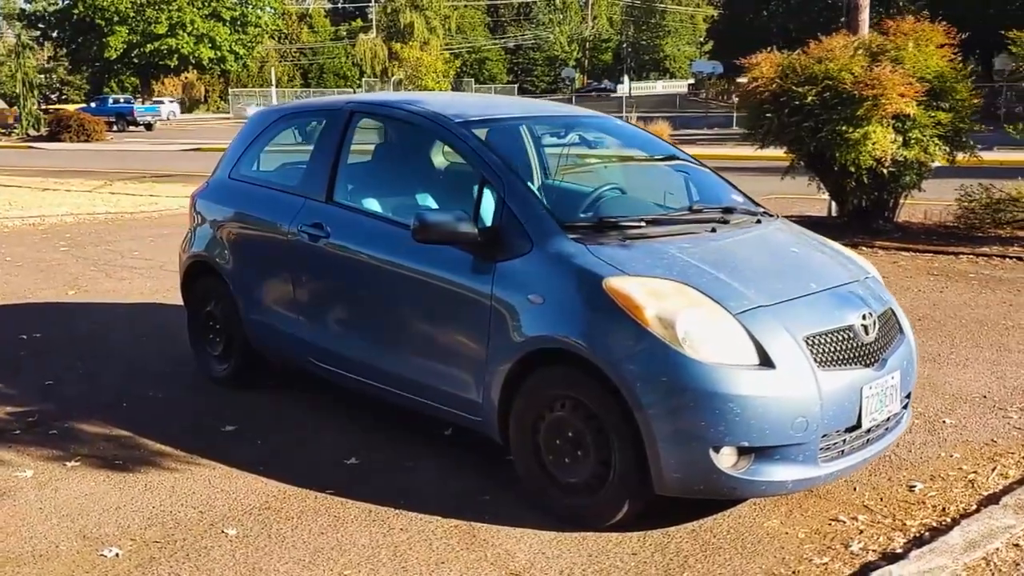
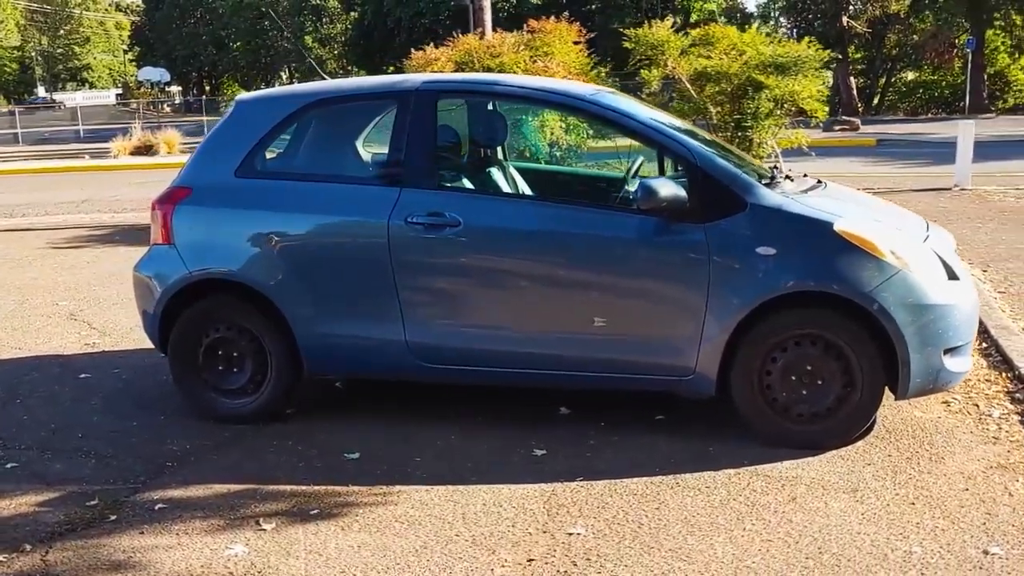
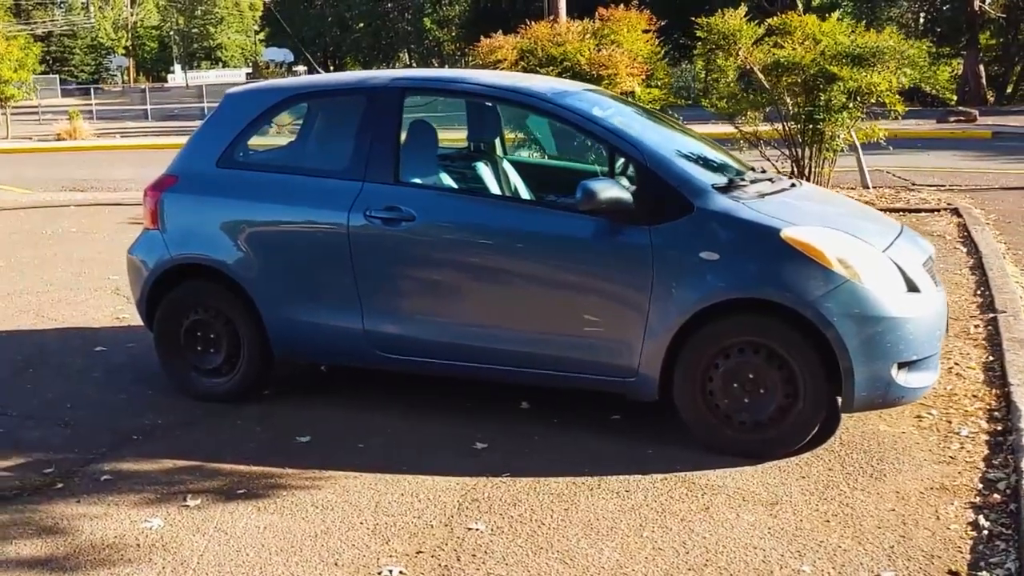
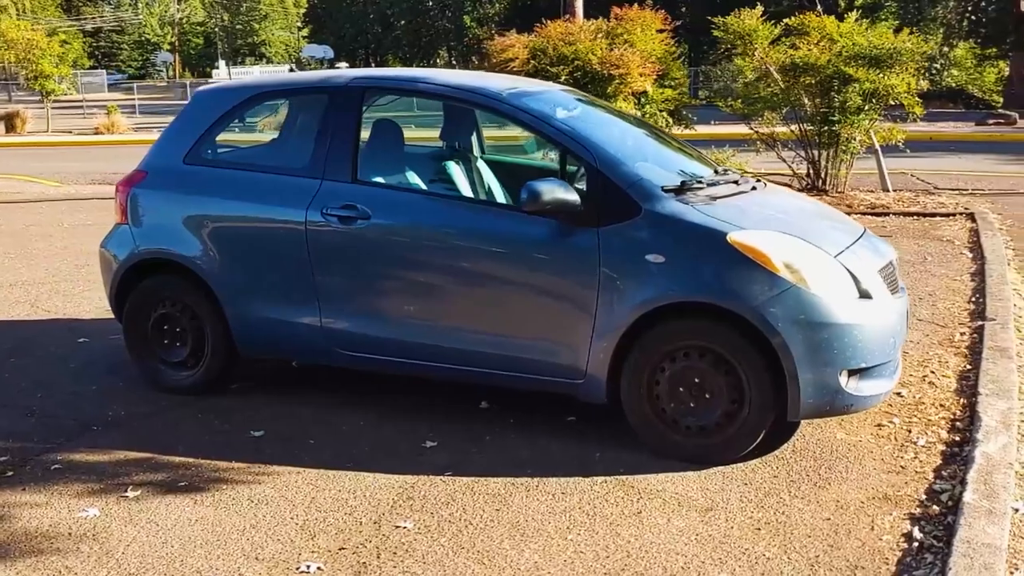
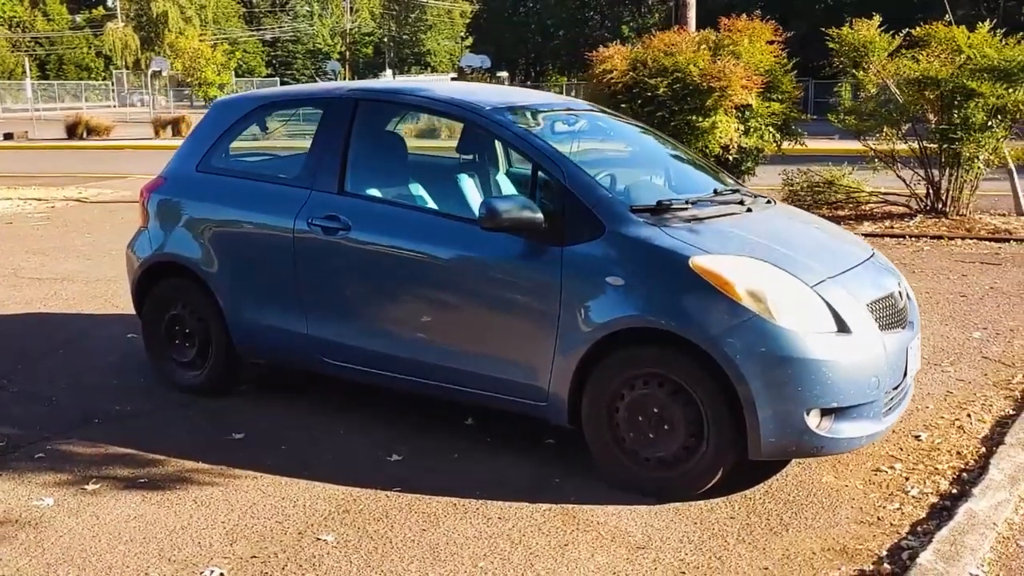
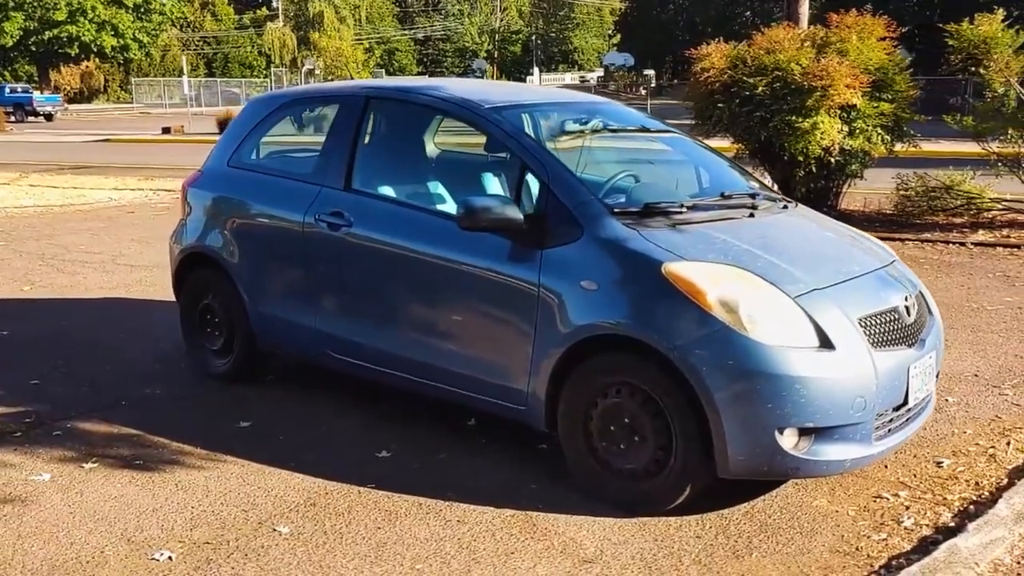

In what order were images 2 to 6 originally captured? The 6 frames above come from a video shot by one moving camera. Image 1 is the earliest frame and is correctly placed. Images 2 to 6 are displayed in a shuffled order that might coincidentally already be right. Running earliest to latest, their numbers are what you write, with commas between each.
6, 5, 4, 3, 2
